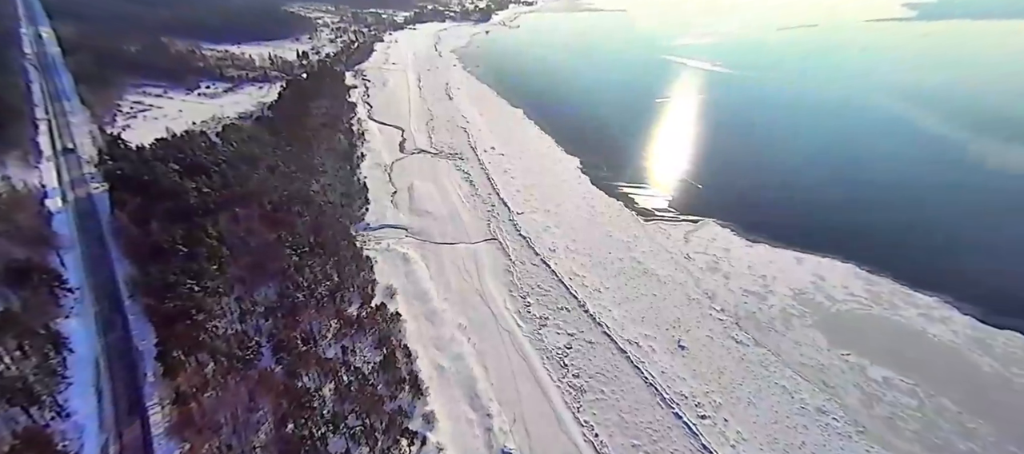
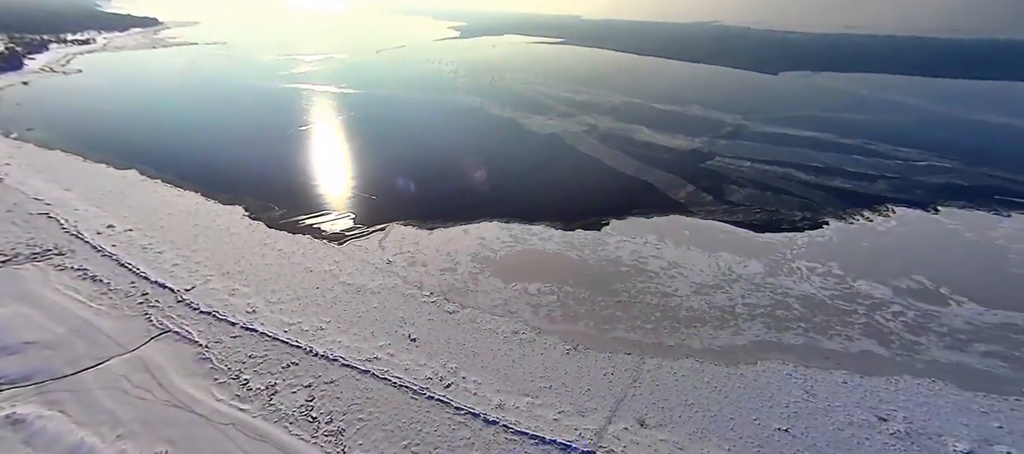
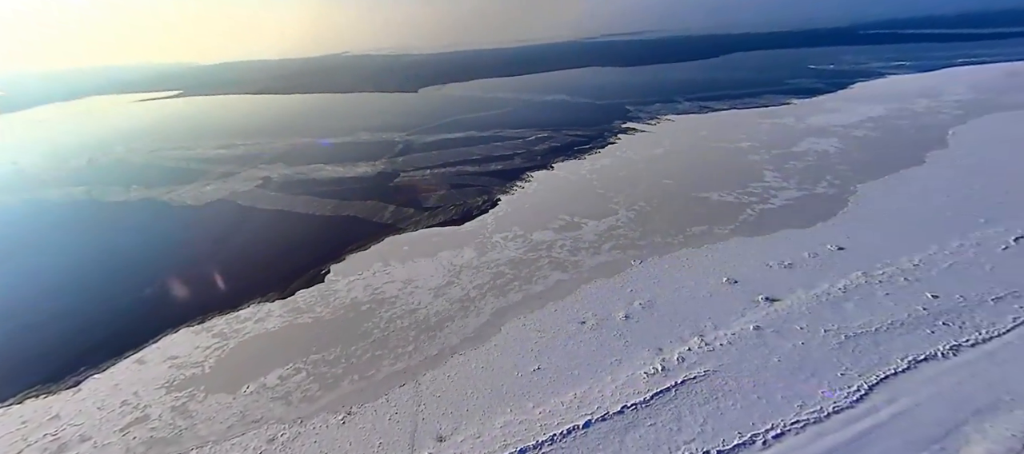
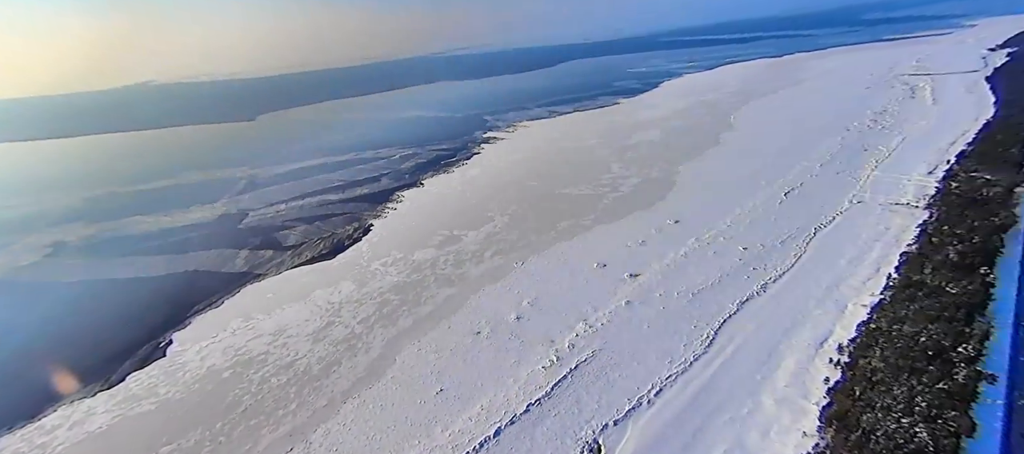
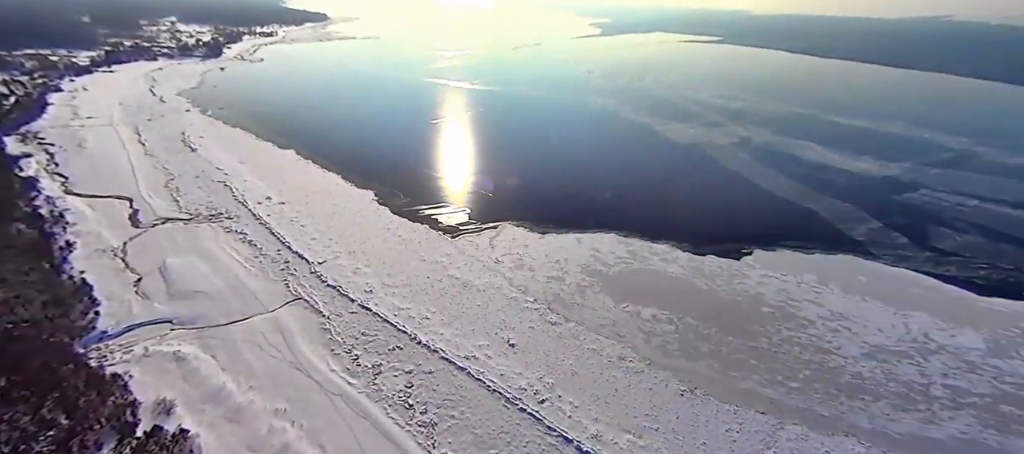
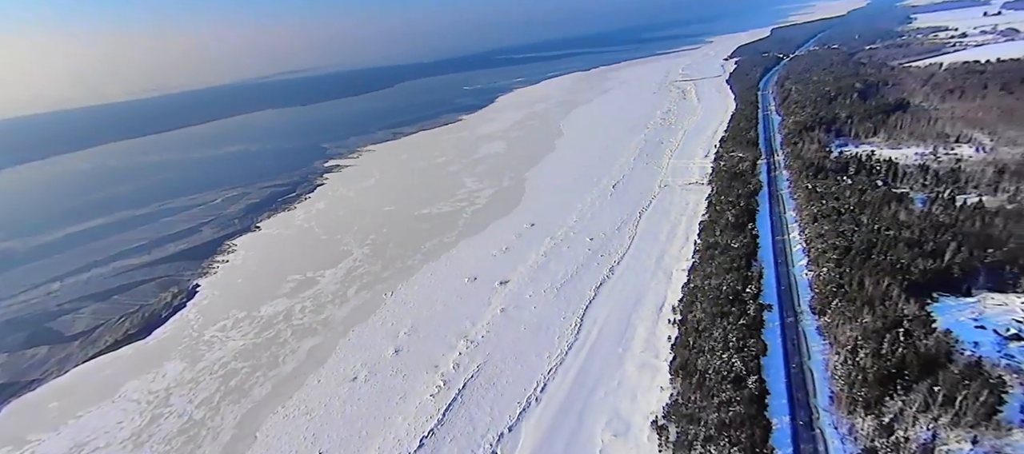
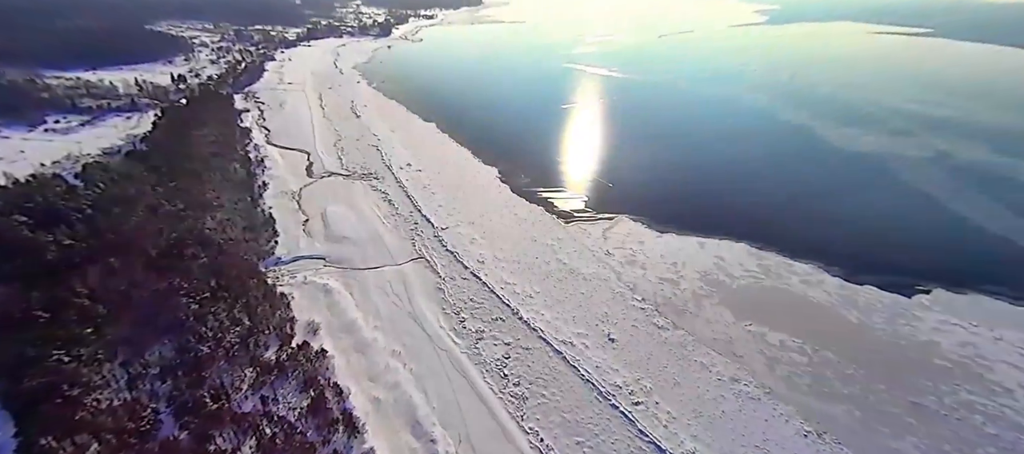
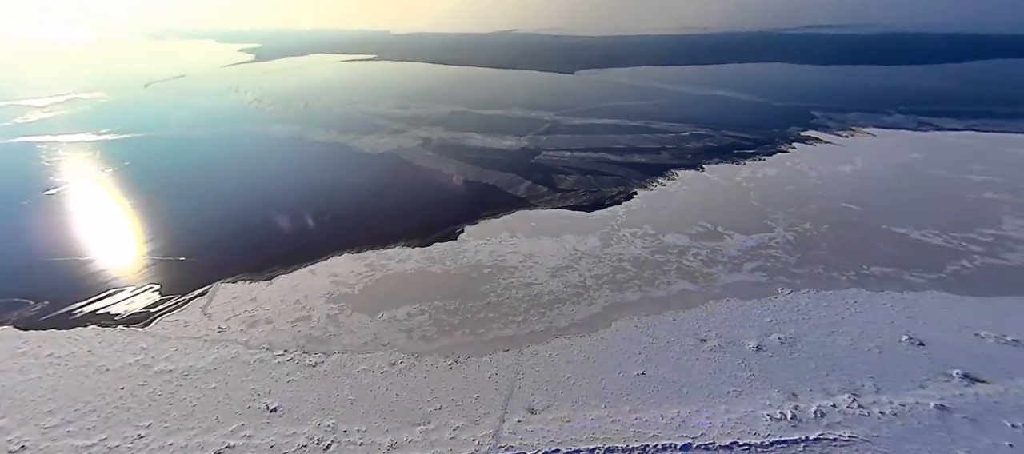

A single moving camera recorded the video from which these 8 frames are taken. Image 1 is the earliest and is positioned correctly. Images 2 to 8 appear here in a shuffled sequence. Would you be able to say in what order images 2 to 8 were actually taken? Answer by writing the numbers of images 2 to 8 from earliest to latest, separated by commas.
7, 5, 2, 8, 3, 4, 6
